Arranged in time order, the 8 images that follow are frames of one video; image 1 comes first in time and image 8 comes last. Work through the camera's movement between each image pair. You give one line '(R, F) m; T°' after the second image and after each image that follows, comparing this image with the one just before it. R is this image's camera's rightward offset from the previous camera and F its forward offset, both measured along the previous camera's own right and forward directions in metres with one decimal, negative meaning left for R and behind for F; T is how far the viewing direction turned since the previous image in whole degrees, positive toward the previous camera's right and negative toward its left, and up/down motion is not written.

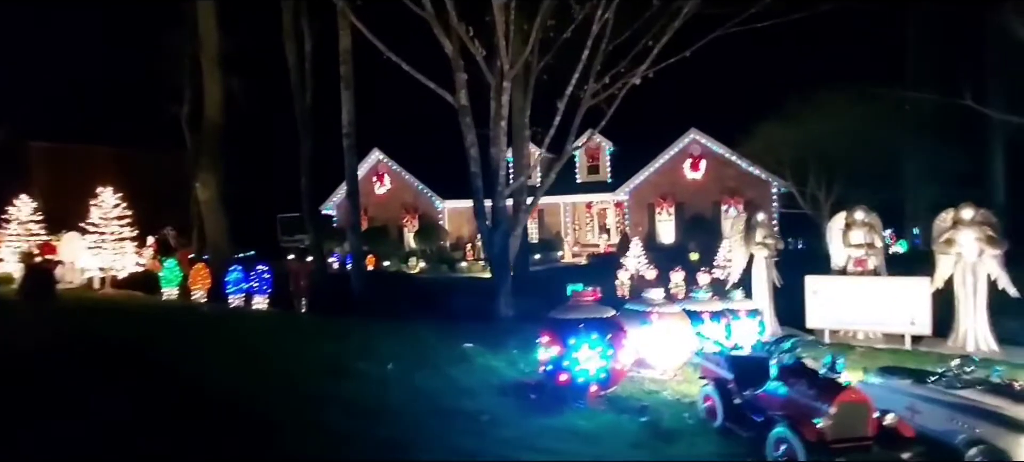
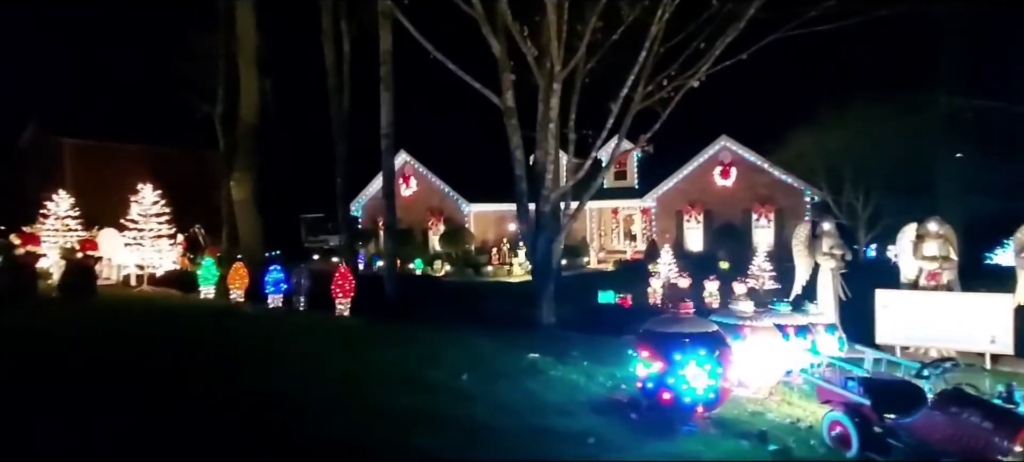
(-1.0, +0.5) m; -2°
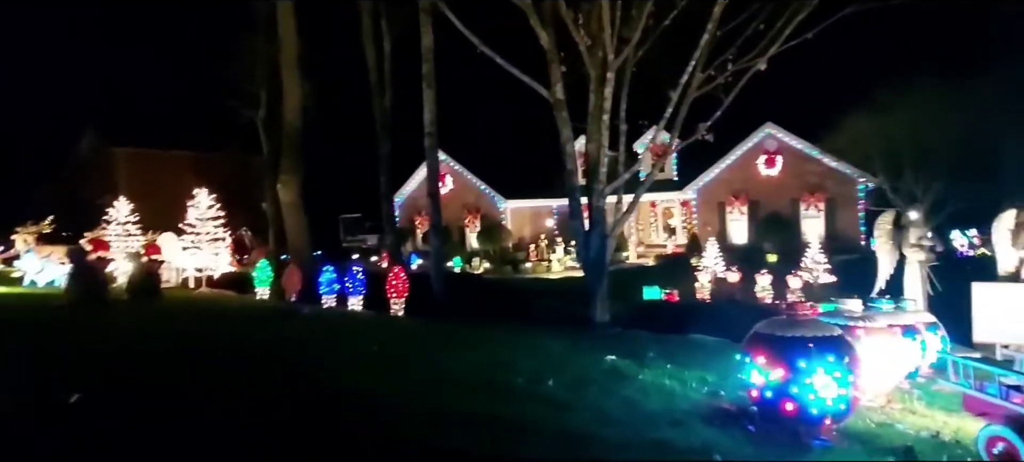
(-0.7, +0.4) m; -3°
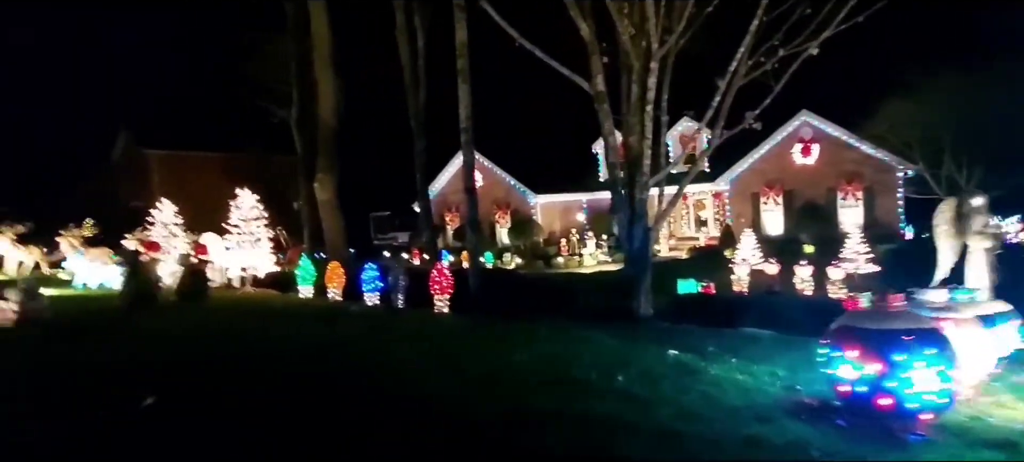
(-0.6, 0.0) m; -3°
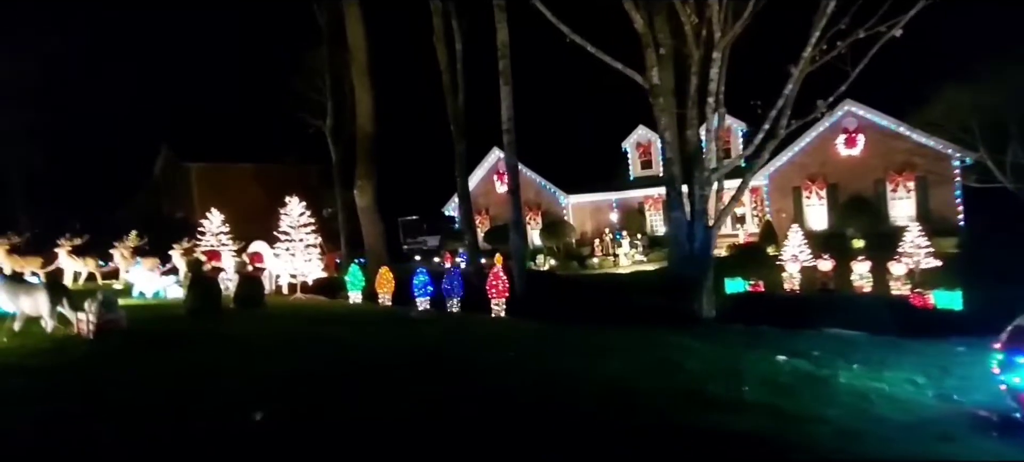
(-1.1, +0.5) m; -2°
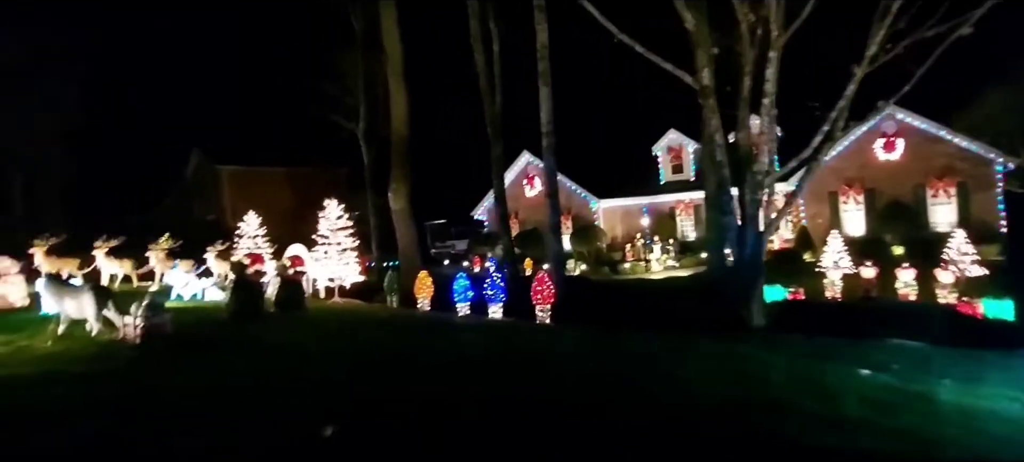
(-0.6, +0.3) m; -3°
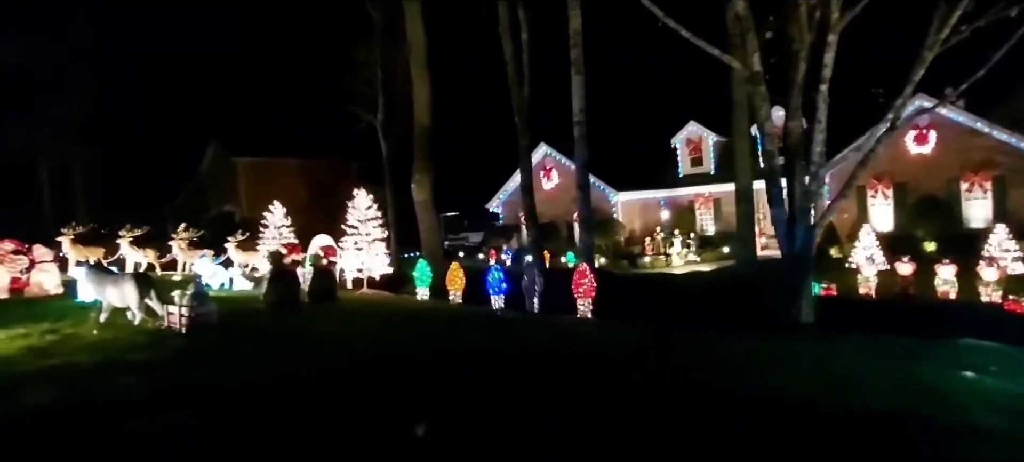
(-1.0, +0.5) m; -1°
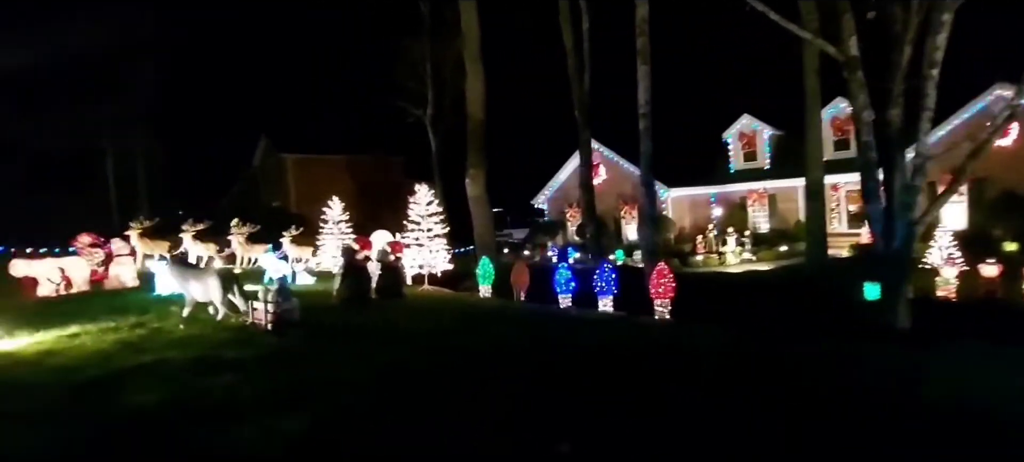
(-1.1, +0.4) m; -4°
